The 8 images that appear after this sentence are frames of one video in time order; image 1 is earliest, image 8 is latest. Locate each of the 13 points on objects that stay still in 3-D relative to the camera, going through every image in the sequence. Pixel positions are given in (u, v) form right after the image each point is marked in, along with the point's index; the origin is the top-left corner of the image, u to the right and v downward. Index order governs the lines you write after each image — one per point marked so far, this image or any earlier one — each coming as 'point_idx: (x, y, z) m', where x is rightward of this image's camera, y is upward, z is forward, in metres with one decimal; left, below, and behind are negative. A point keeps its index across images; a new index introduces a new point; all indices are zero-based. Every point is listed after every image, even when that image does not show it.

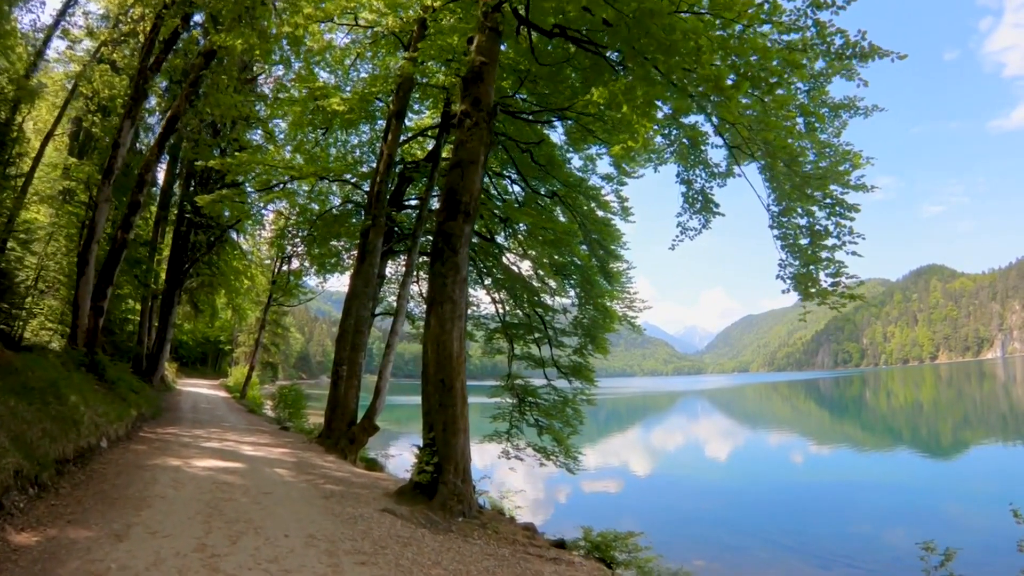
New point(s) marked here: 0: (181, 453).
0: (-3.9, -2.0, +7.1) m
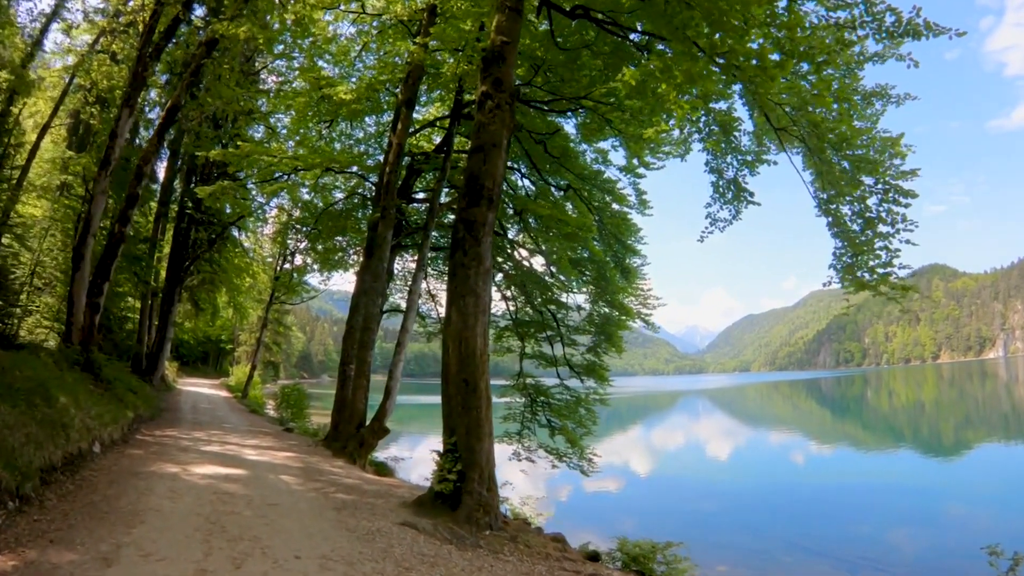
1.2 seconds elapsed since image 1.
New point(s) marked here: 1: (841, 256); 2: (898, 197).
0: (-3.7, -1.9, +6.6) m
1: (+3.6, +0.4, +6.5) m
2: (+4.0, +0.9, +6.2) m
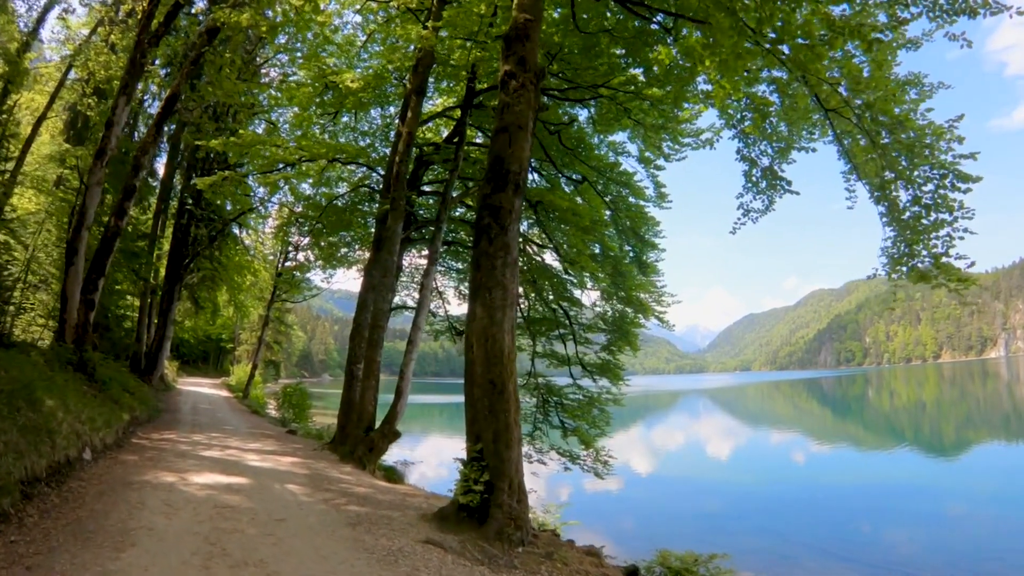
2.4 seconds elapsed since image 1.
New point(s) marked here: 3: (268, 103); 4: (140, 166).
0: (-3.4, -1.8, +6.2) m
1: (+3.8, +0.4, +6.0) m
2: (+4.2, +1.0, +5.7) m
3: (-6.2, +4.7, +15.4) m
4: (-6.9, +2.3, +11.3) m
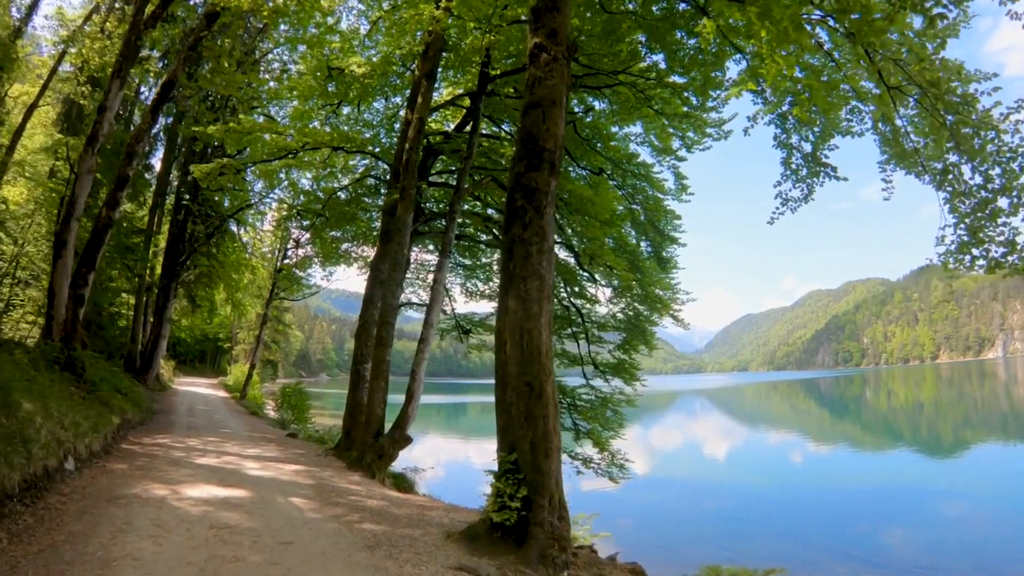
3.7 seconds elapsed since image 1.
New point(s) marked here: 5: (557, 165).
0: (-3.2, -1.8, +5.6) m
1: (+4.1, +0.5, +5.5) m
2: (+4.5, +1.1, +5.2) m
3: (-6.0, +4.8, +14.8) m
4: (-6.7, +2.4, +10.8) m
5: (+0.3, +0.9, +4.6) m
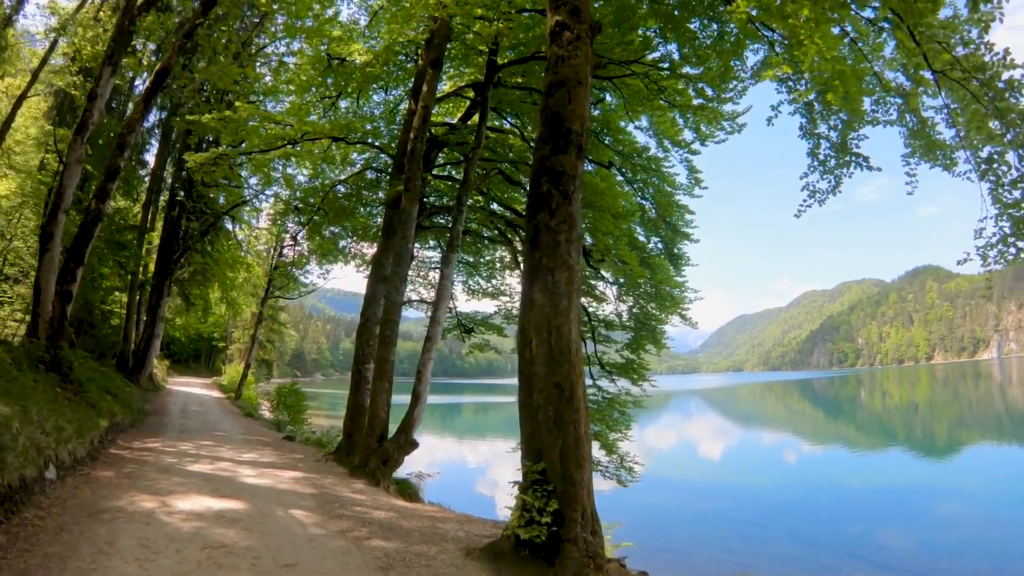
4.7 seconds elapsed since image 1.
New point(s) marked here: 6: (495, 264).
0: (-3.1, -1.7, +5.2) m
1: (+4.2, +0.5, +5.2) m
2: (+4.6, +1.1, +4.9) m
3: (-5.9, +4.9, +14.4) m
4: (-6.6, +2.4, +10.3) m
5: (+0.5, +1.0, +4.3) m
6: (-0.4, +0.5, +13.2) m
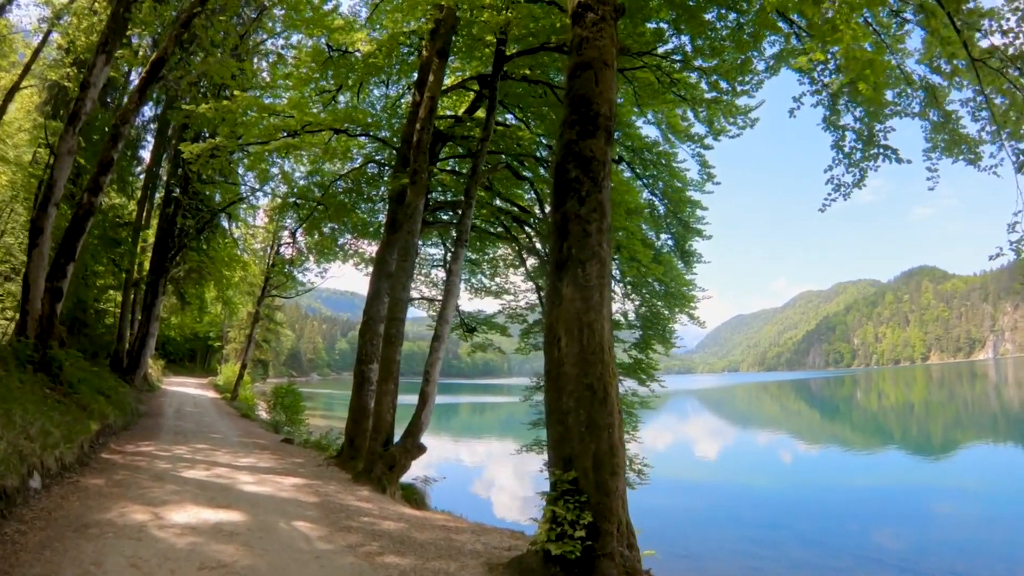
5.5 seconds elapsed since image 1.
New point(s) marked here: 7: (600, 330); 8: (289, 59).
0: (-2.9, -1.7, +4.9) m
1: (+4.3, +0.5, +4.9) m
2: (+4.7, +1.1, +4.6) m
3: (-5.8, +4.9, +14.0) m
4: (-6.5, +2.5, +10.0) m
5: (+0.6, +1.0, +4.0) m
6: (-0.3, +0.6, +12.9) m
7: (+0.5, -0.3, +3.6) m
8: (-4.5, +4.6, +12.1) m
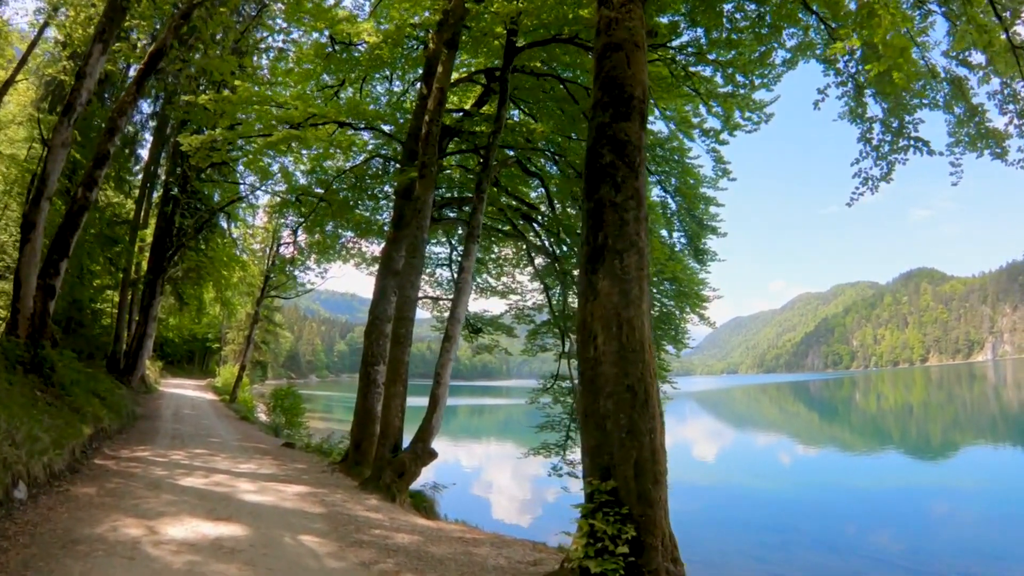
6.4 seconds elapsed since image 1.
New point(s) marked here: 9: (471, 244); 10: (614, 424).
0: (-2.8, -1.6, +4.6) m
1: (+4.5, +0.6, +4.6) m
2: (+4.9, +1.1, +4.3) m
3: (-5.7, +4.9, +13.7) m
4: (-6.4, +2.5, +9.7) m
5: (+0.8, +1.0, +3.7) m
6: (-0.1, +0.6, +12.6) m
7: (+0.7, -0.2, +3.3) m
8: (-4.3, +4.7, +11.8) m
9: (-0.6, +0.6, +8.3) m
10: (+0.5, -0.7, +3.2) m
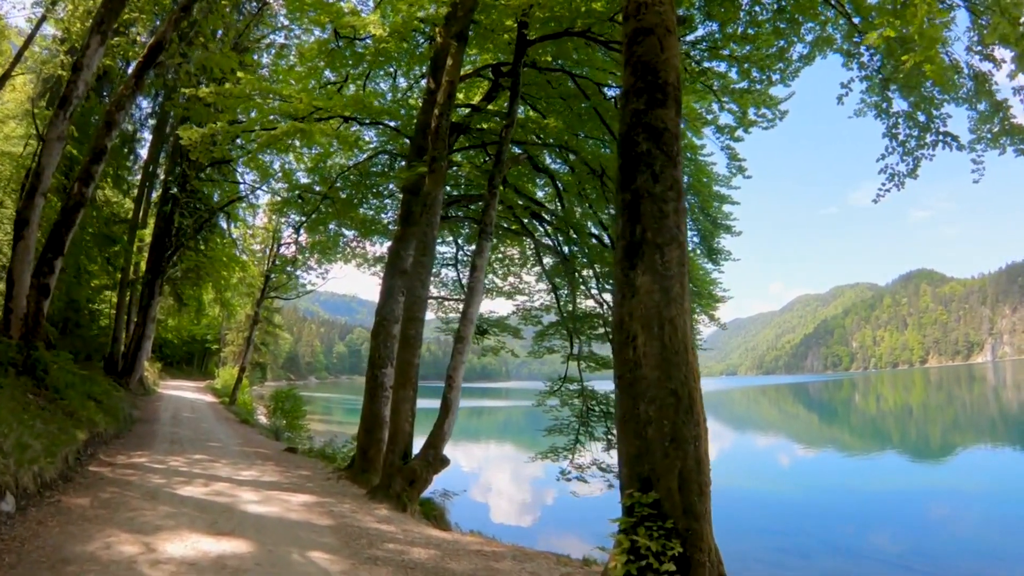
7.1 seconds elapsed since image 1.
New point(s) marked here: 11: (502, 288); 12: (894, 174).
0: (-2.6, -1.6, +4.3) m
1: (+4.6, +0.6, +4.4) m
2: (+5.1, +1.2, +4.1) m
3: (-5.5, +4.9, +13.5) m
4: (-6.2, +2.5, +9.4) m
5: (+1.0, +1.1, +3.4) m
6: (0.0, +0.6, +12.3) m
7: (+0.8, -0.2, +3.0) m
8: (-4.2, +4.7, +11.5) m
9: (-0.5, +0.6, +8.0) m
10: (+0.6, -0.7, +2.9) m
11: (-0.2, 0.0, +12.5) m
12: (+3.9, +1.2, +6.1) m
